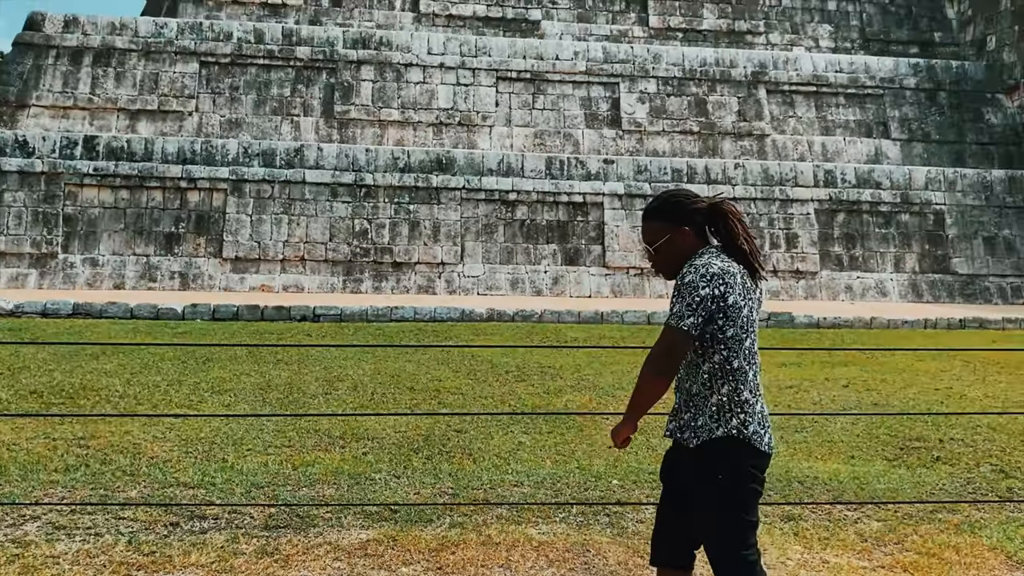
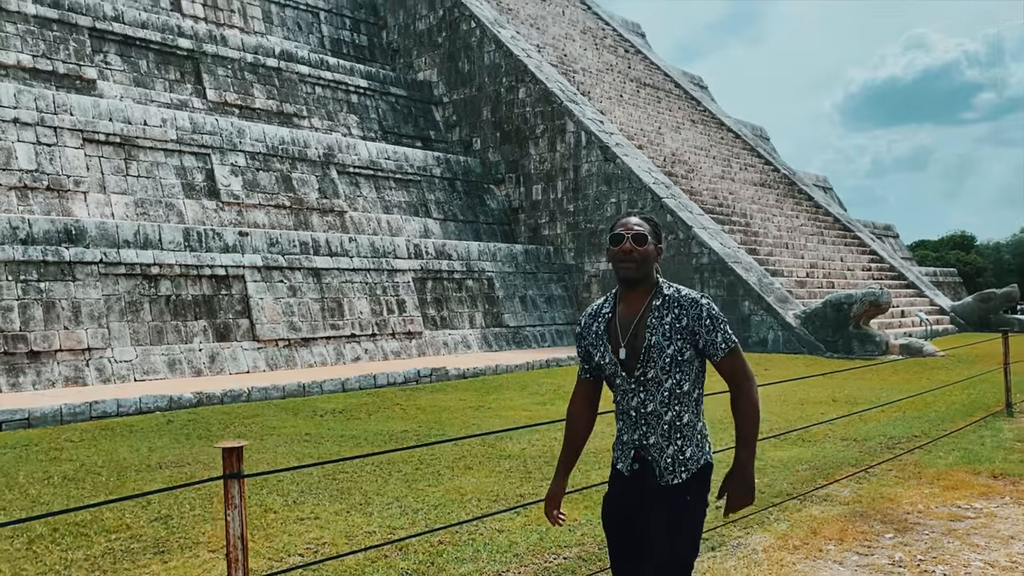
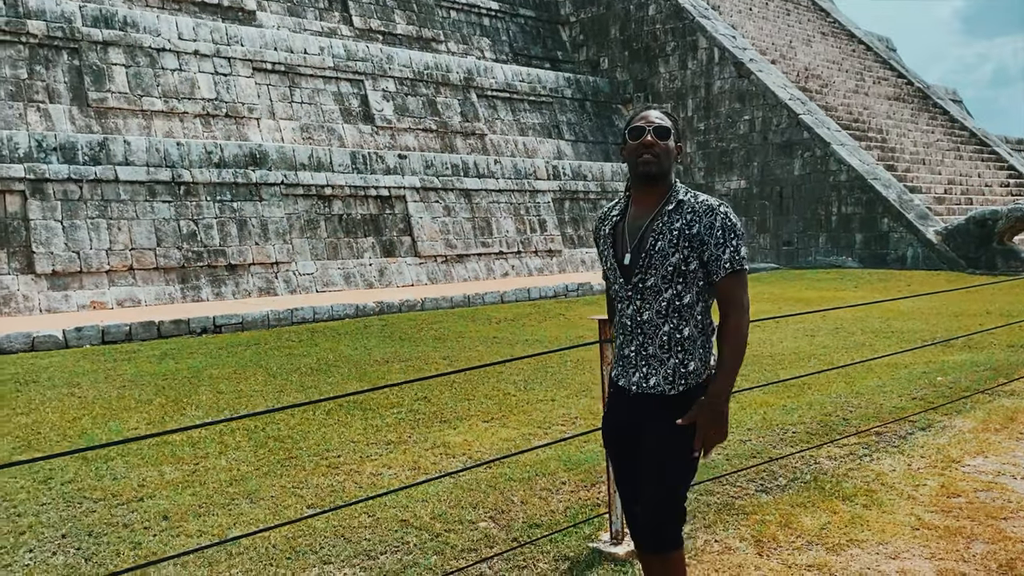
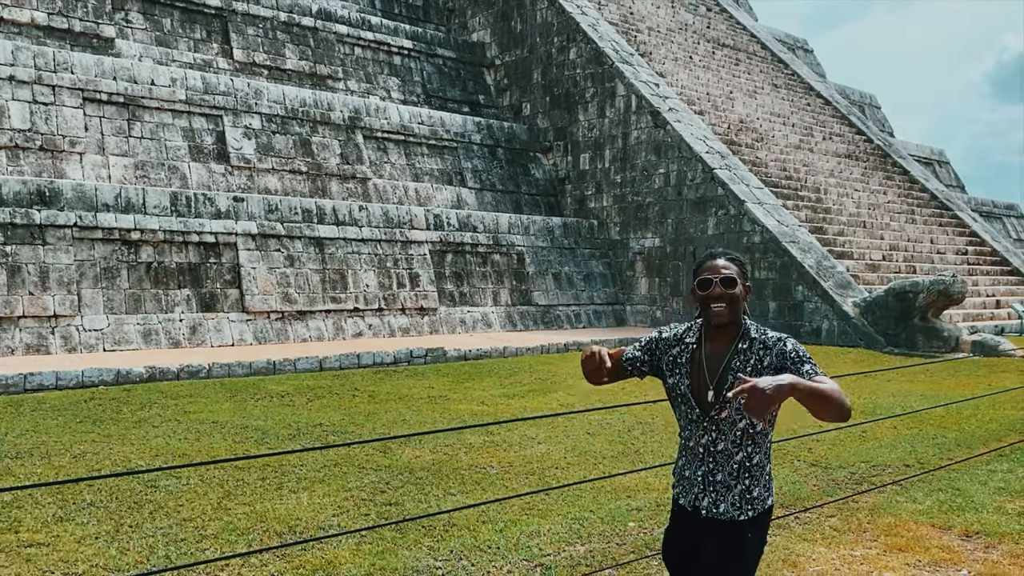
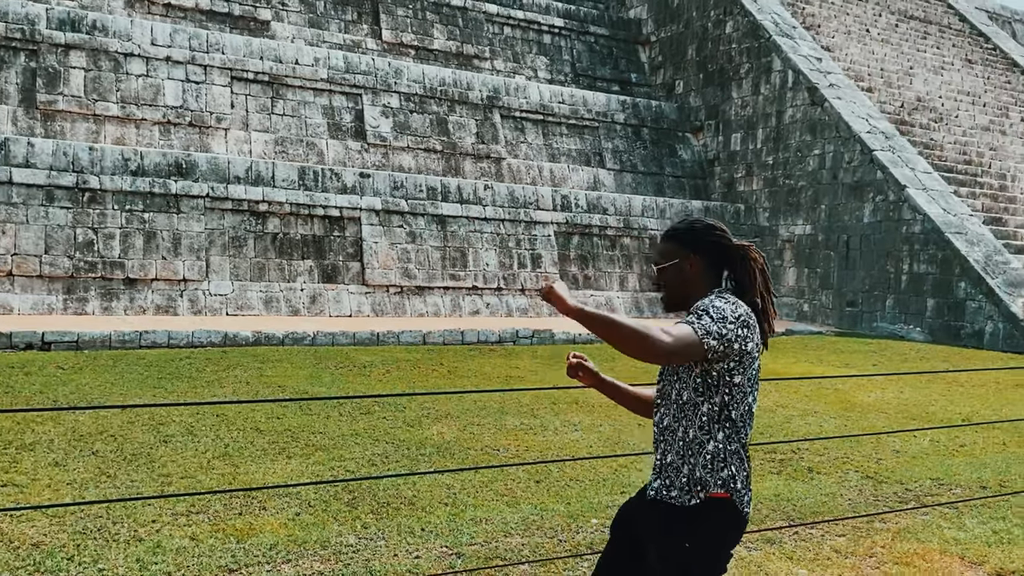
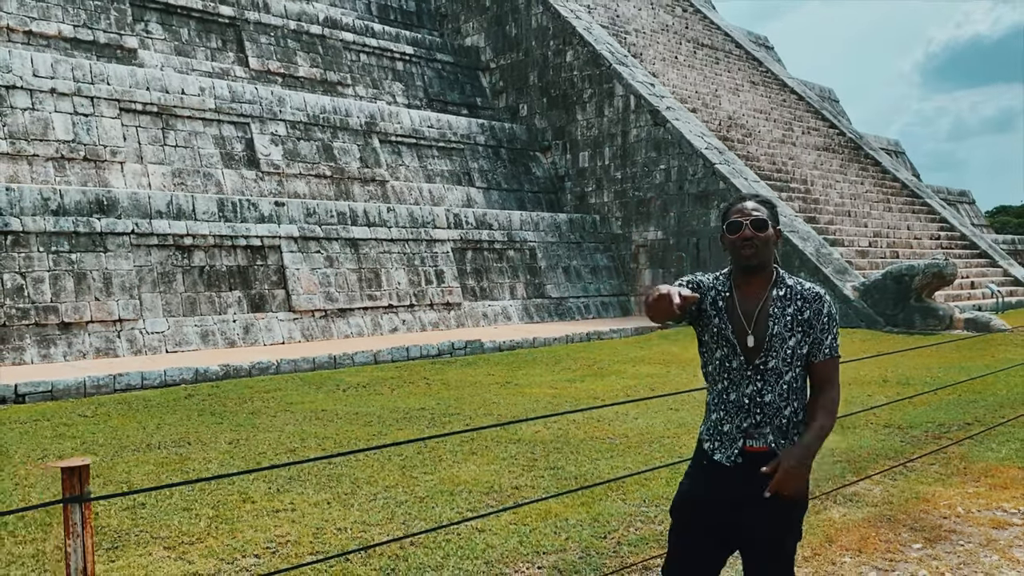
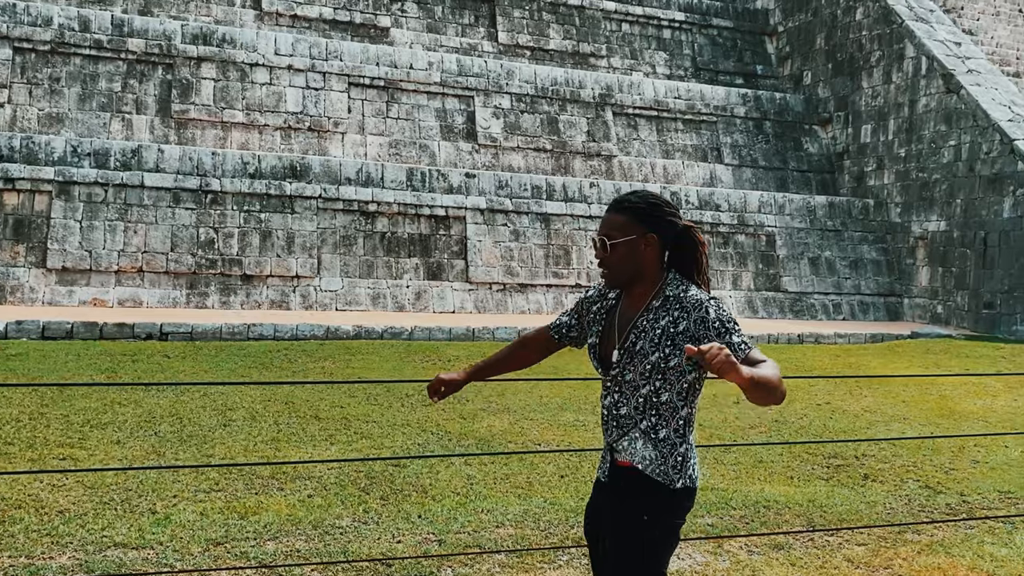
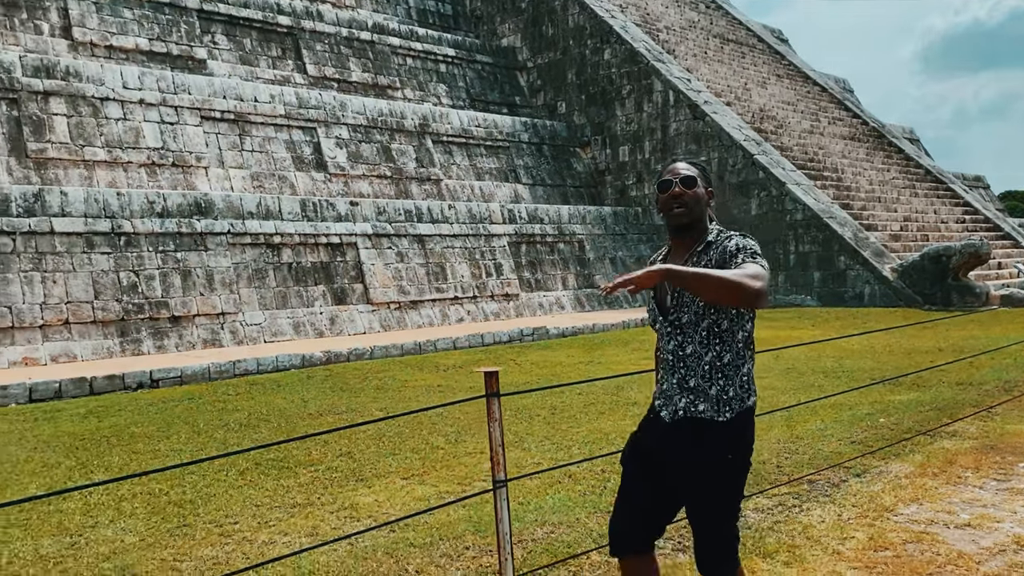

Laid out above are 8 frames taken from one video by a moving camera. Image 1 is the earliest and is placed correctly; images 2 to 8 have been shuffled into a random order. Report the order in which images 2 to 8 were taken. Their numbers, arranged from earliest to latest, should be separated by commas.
7, 5, 4, 6, 2, 8, 3
